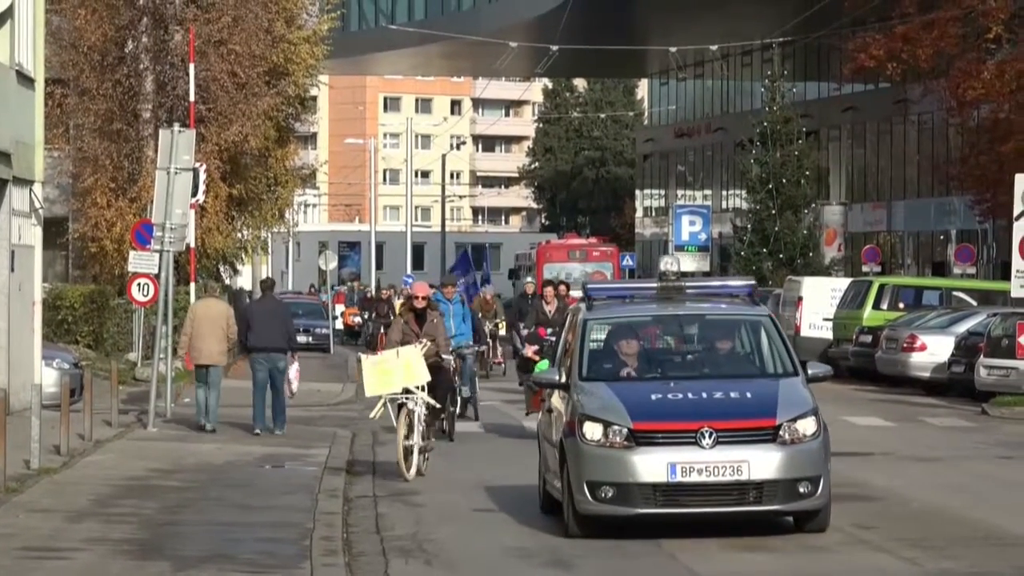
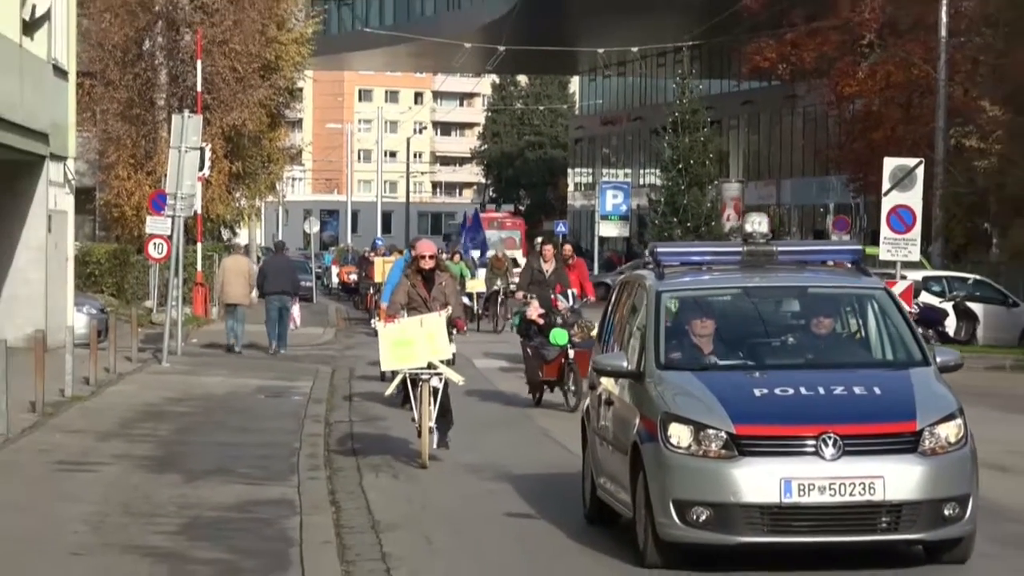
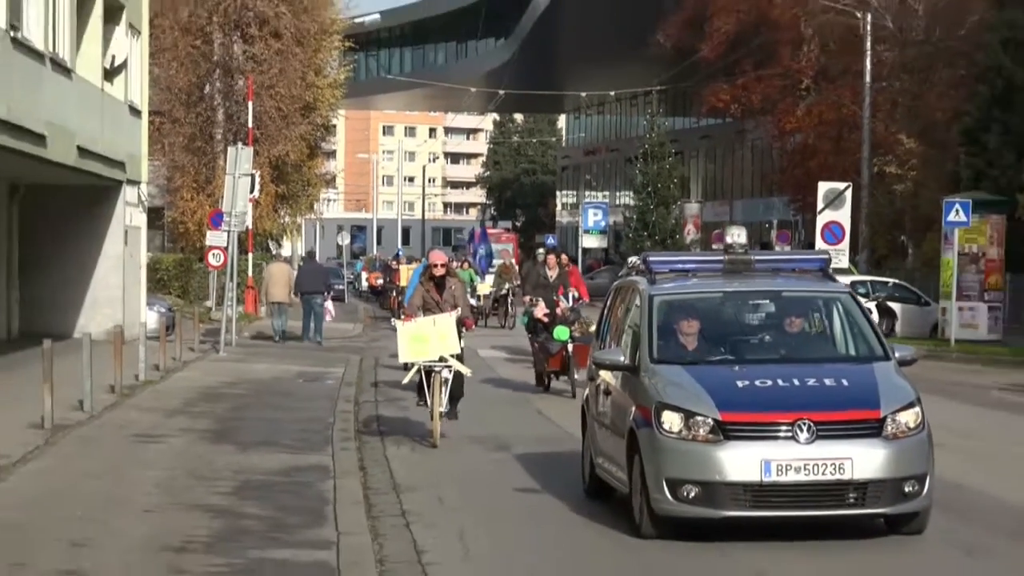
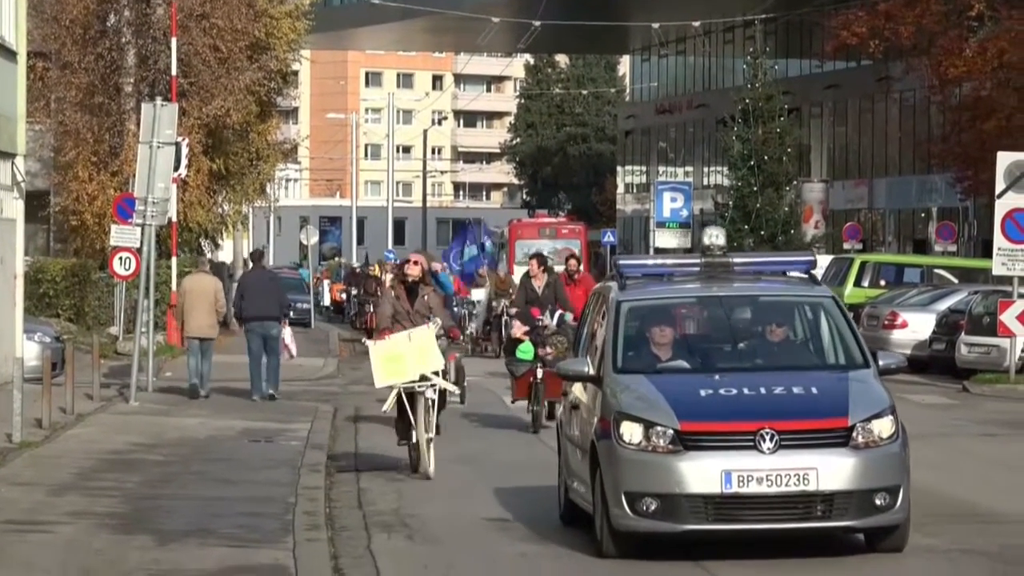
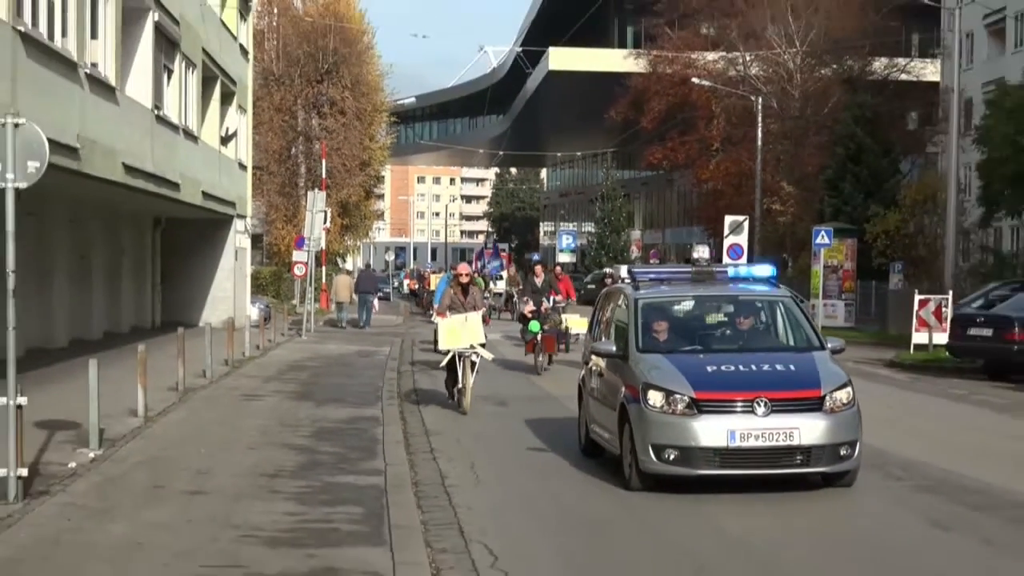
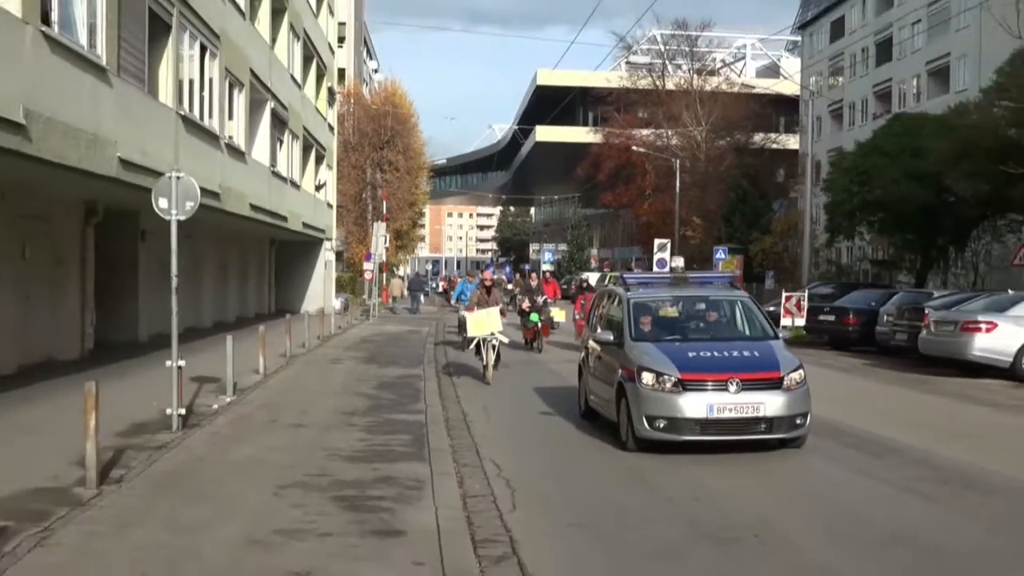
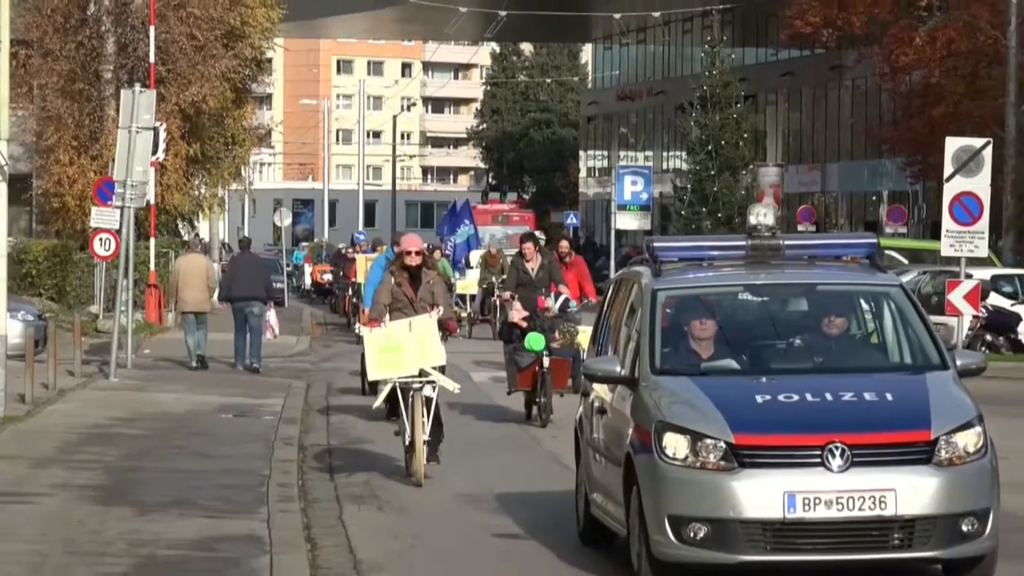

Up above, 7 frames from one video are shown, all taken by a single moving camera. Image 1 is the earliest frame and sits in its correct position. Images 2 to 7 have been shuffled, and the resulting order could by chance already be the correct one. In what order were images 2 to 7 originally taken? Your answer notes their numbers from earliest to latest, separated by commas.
4, 7, 2, 3, 5, 6
